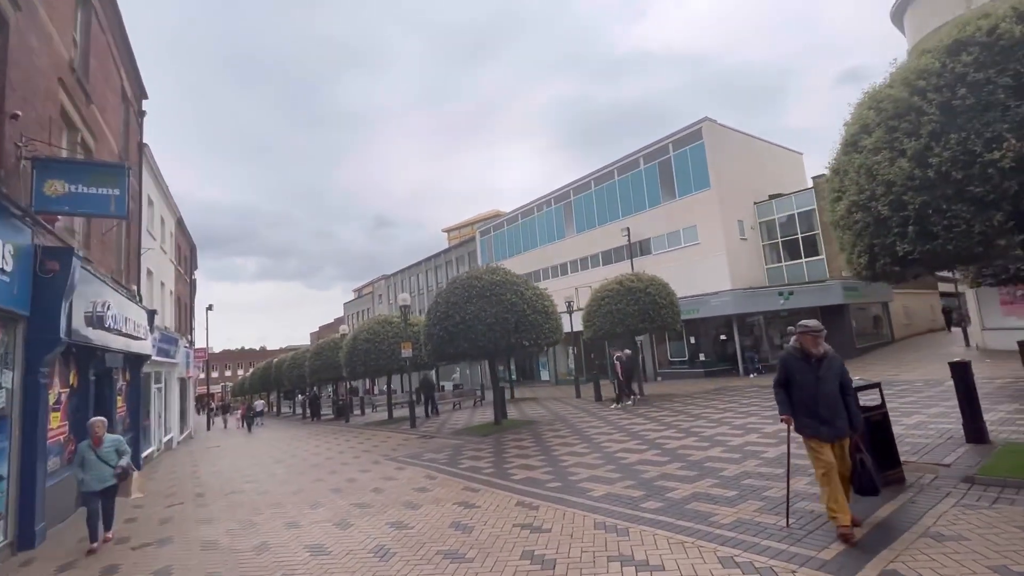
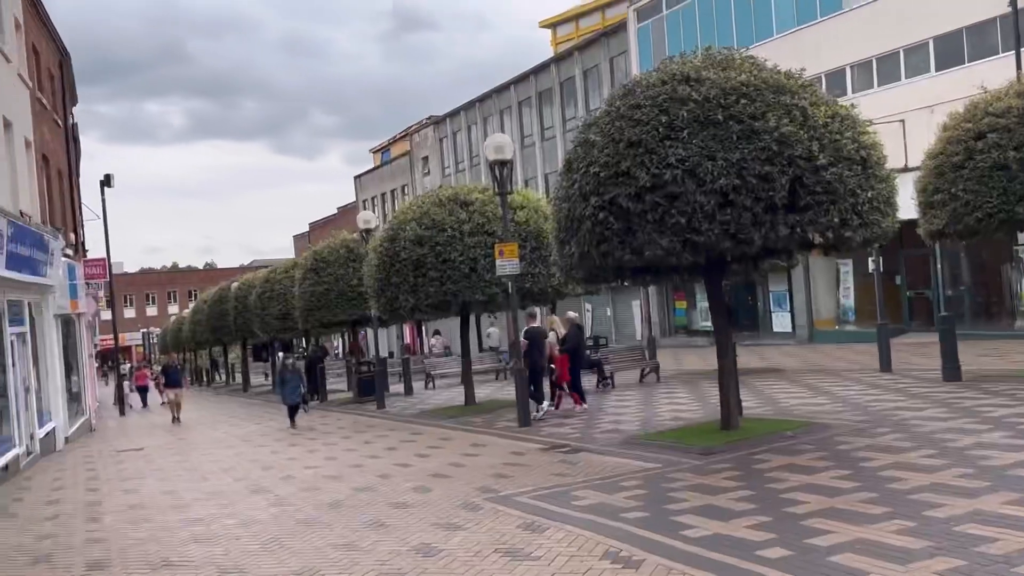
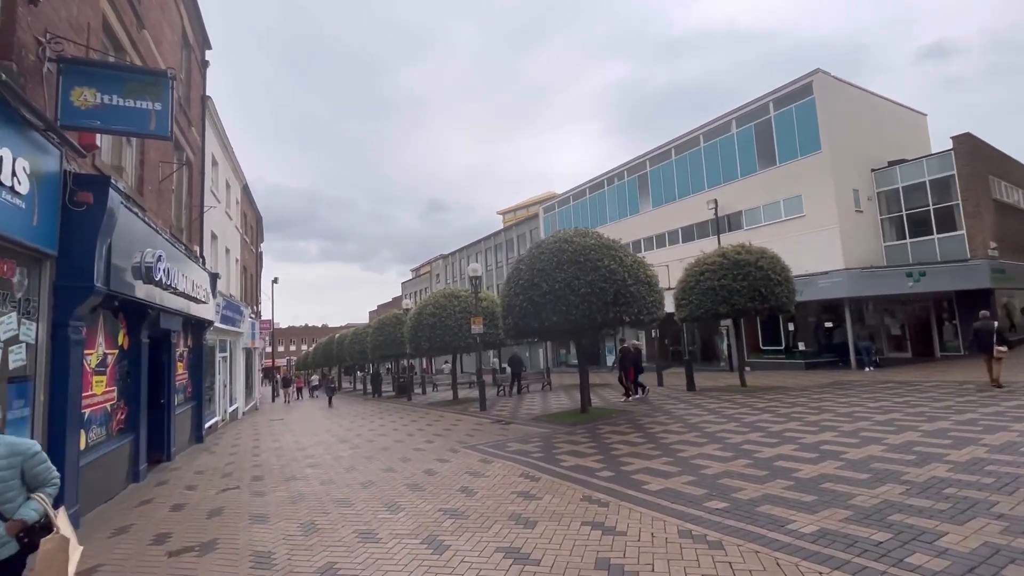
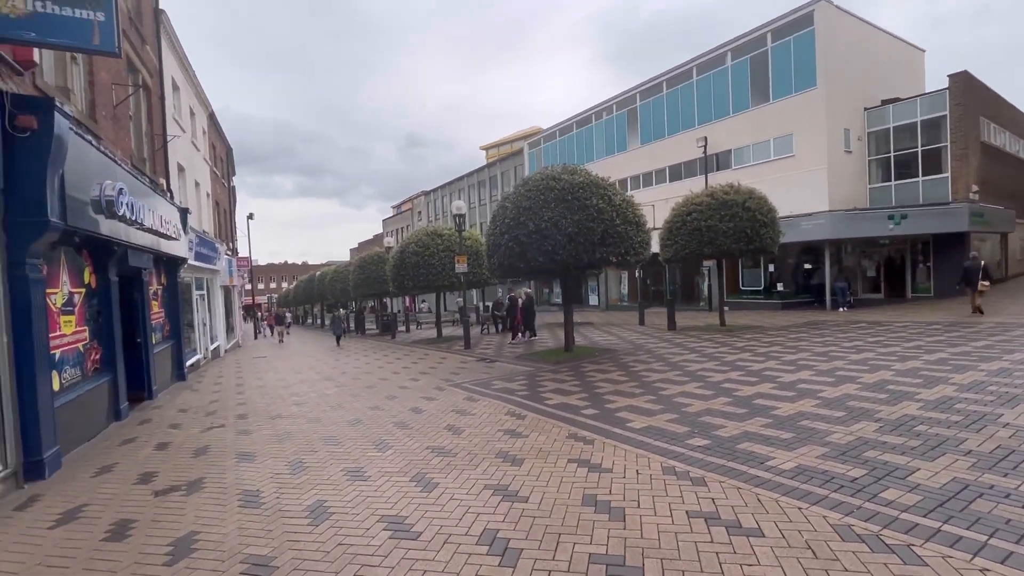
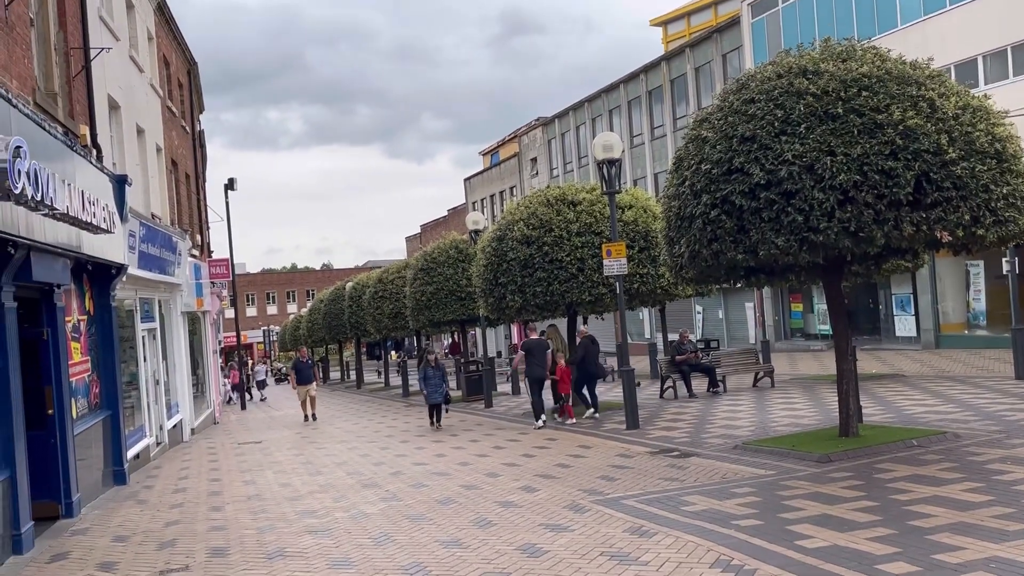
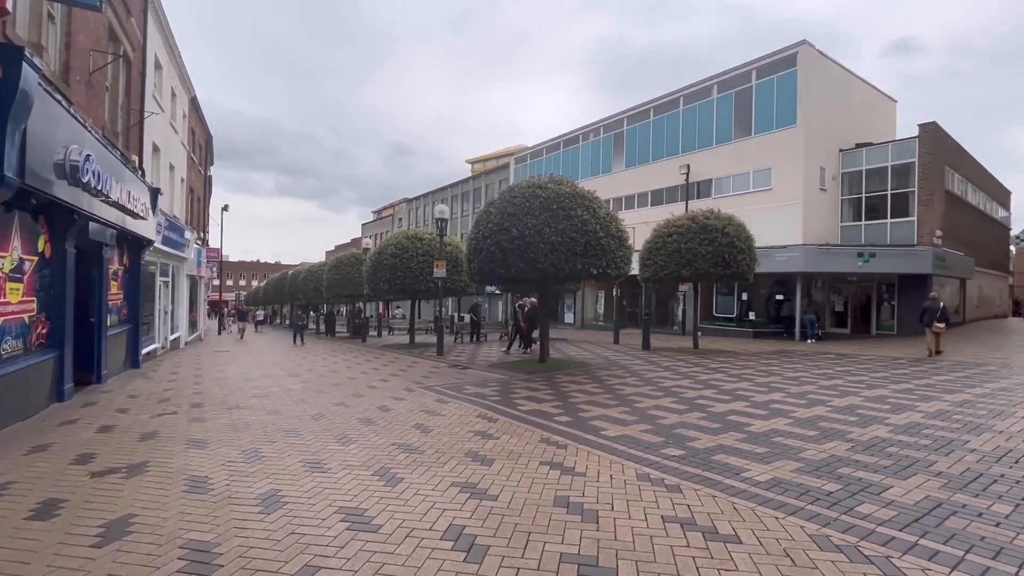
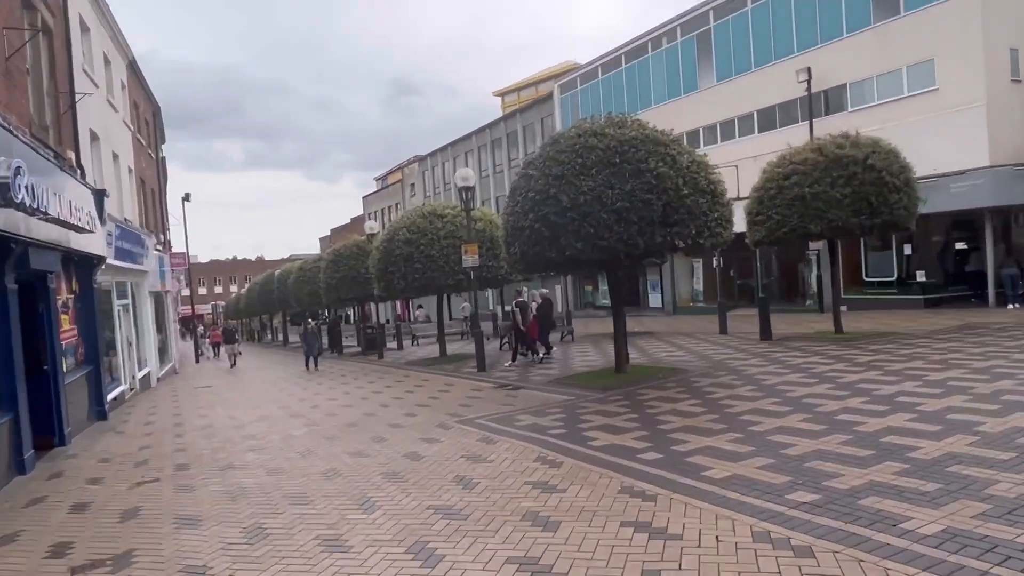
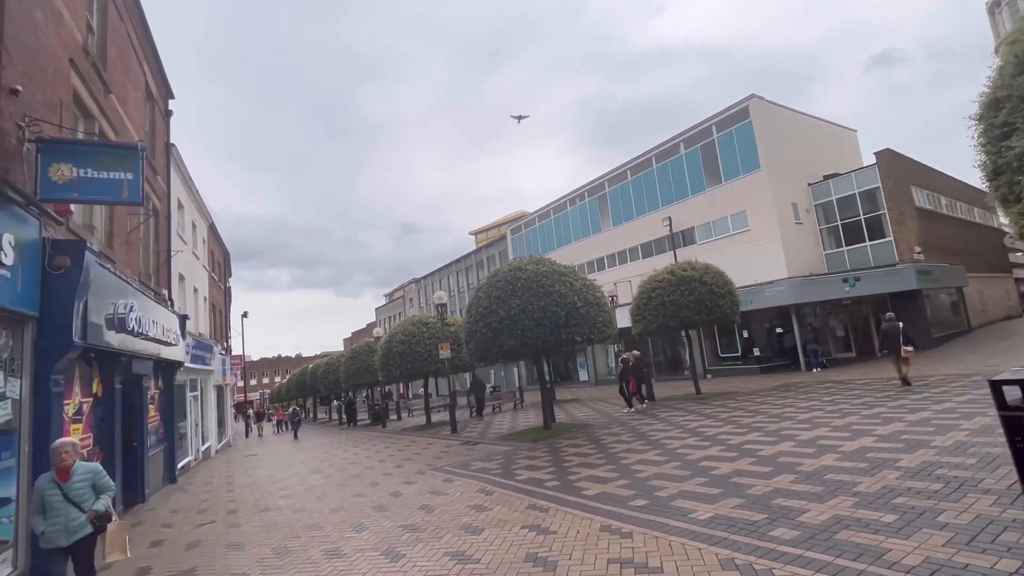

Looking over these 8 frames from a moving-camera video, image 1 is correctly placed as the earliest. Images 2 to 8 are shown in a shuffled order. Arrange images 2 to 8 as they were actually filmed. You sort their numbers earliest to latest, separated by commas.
8, 3, 6, 4, 7, 2, 5
